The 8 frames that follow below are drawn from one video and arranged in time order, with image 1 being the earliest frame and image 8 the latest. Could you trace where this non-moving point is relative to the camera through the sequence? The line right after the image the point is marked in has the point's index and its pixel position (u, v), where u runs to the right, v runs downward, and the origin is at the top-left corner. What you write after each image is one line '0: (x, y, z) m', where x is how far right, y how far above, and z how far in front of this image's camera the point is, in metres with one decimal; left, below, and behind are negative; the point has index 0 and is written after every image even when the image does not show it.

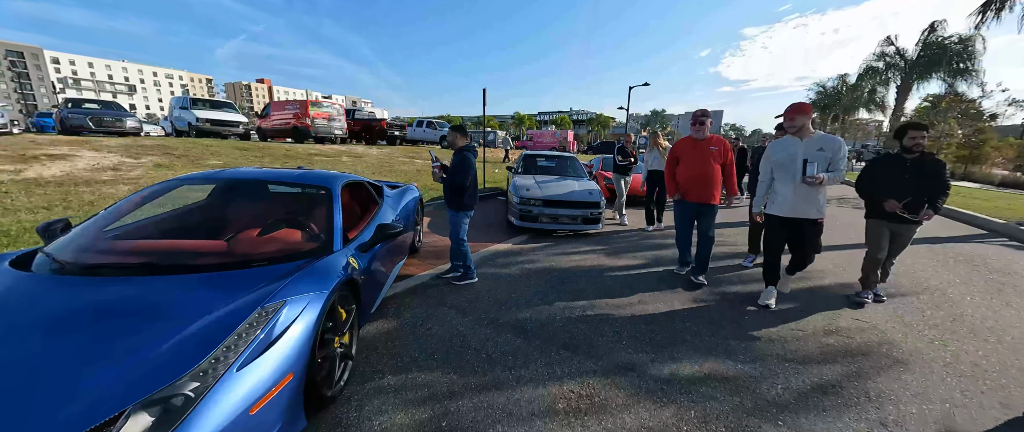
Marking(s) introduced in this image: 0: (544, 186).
0: (+0.6, +0.5, +6.3) m
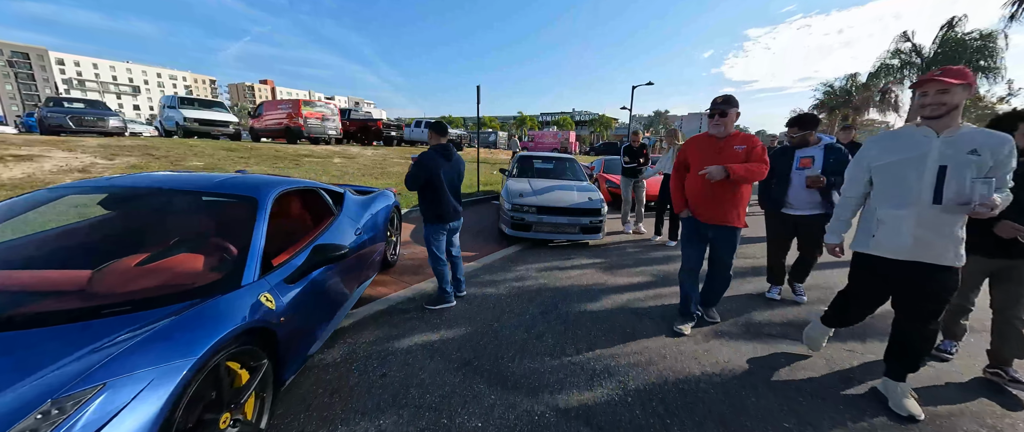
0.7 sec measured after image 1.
0: (+0.5, +0.4, +5.7) m
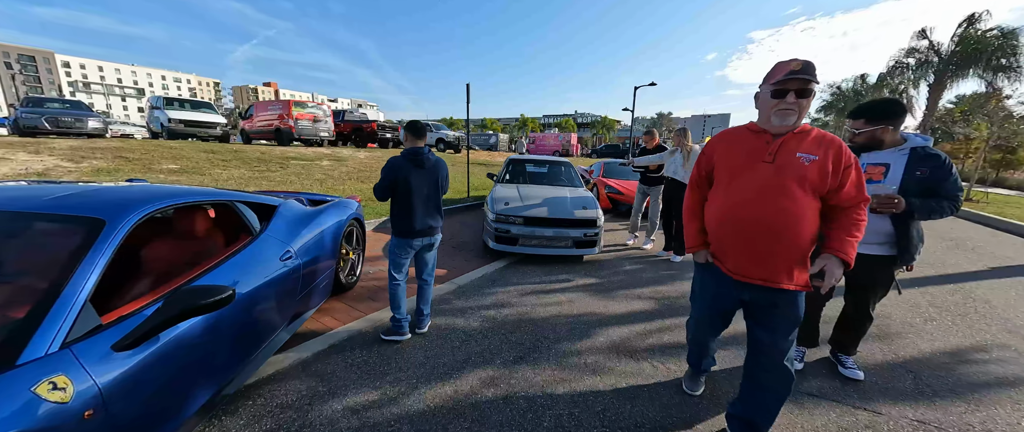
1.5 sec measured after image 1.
0: (+0.3, +0.2, +5.1) m
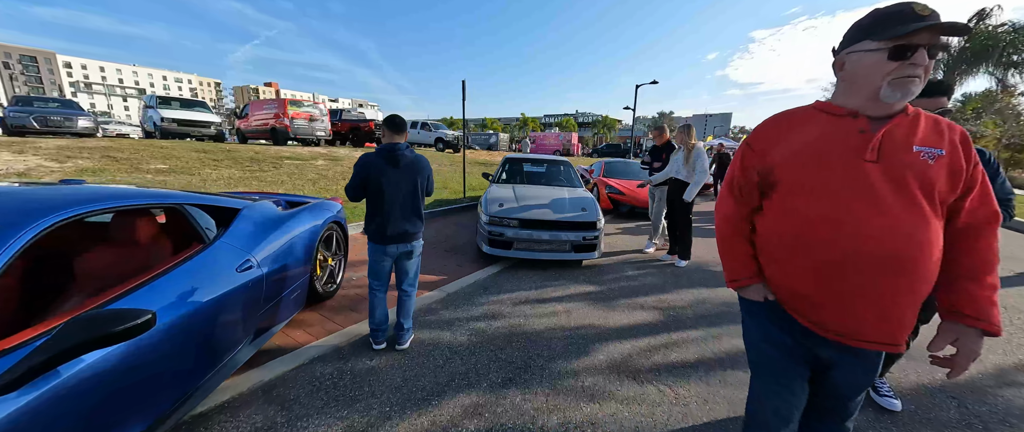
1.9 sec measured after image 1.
0: (+0.2, +0.2, +4.8) m
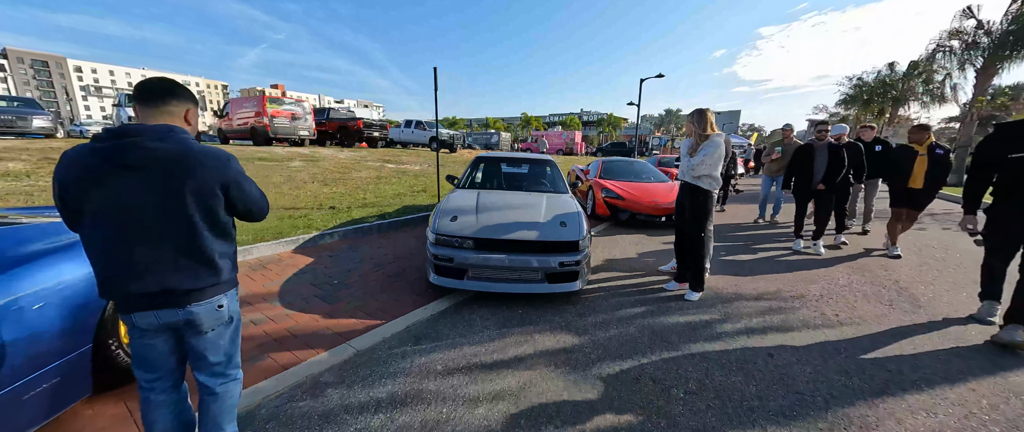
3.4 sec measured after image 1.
0: (-0.2, +0.1, +3.7) m
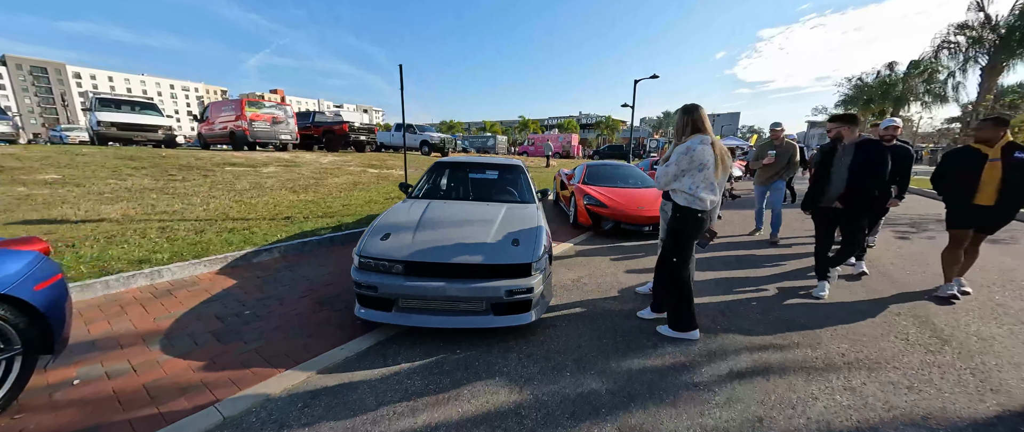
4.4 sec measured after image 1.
0: (-0.7, -0.1, +3.2) m
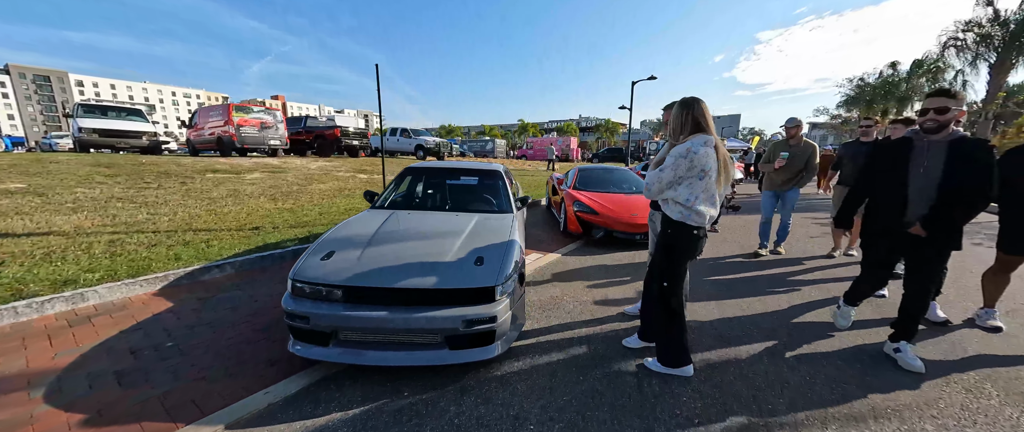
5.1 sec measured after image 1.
0: (-0.9, -0.2, +2.8) m
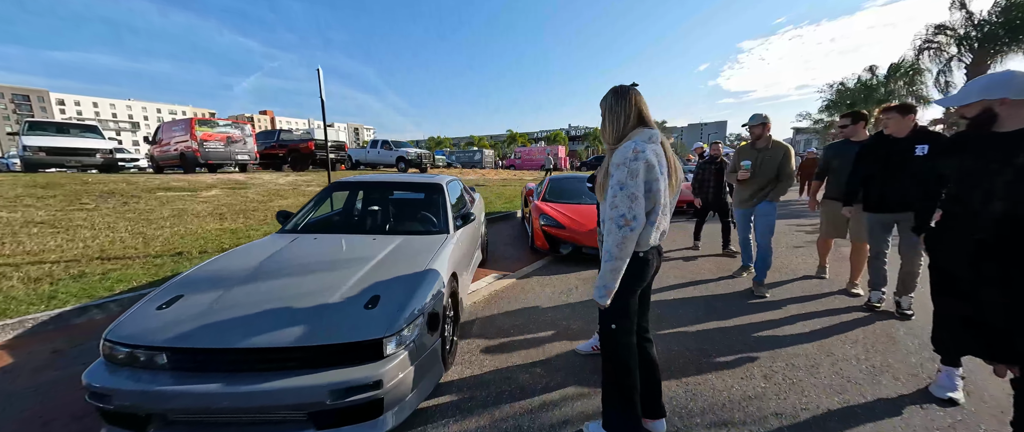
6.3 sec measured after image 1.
0: (-1.5, -0.4, +2.2) m
